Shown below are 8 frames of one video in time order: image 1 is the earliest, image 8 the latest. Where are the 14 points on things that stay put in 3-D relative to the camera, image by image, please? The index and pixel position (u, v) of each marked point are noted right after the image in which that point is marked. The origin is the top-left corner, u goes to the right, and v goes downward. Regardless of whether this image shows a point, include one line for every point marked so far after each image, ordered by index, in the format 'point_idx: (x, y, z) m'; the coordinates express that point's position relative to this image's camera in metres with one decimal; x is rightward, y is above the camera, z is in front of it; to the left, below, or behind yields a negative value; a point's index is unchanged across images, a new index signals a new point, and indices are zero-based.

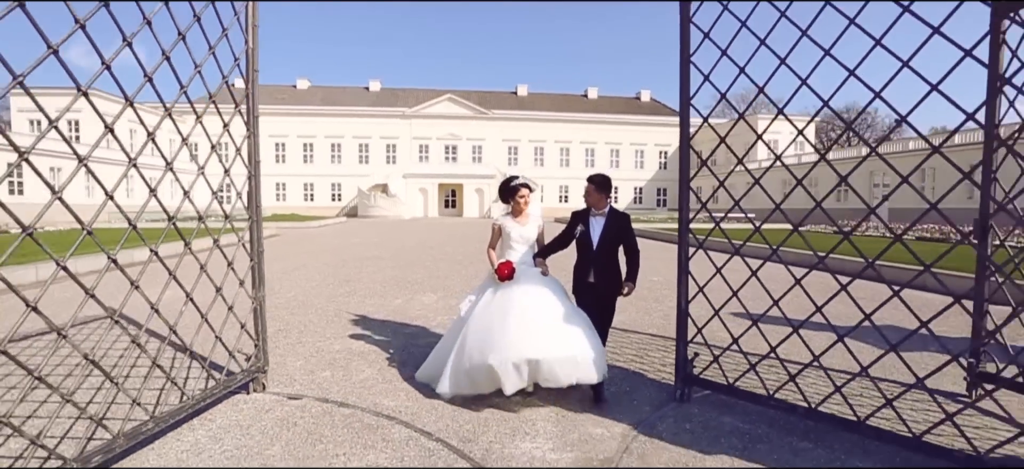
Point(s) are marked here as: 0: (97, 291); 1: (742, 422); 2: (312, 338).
0: (-6.5, -0.8, +8.1) m
1: (+1.5, -1.2, +3.3) m
2: (-2.0, -1.0, +5.2) m
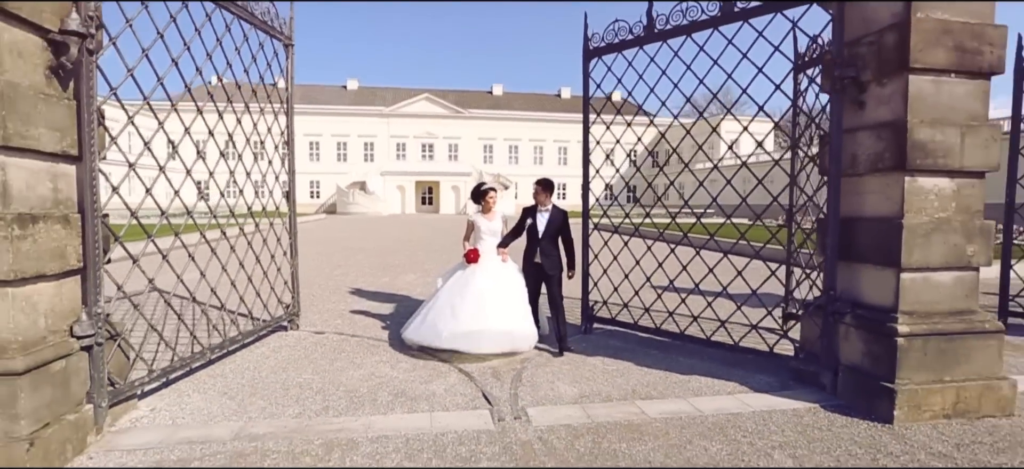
0: (-7.1, -0.7, +9.6) m
1: (+1.1, -1.0, +5.2) m
2: (-2.5, -0.9, +6.9) m
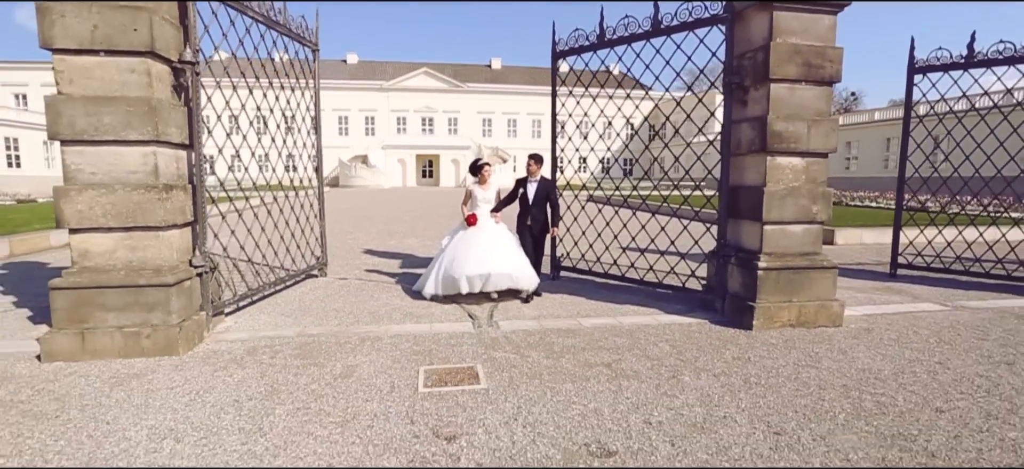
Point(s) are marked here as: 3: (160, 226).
0: (-7.3, -0.1, +11.1) m
1: (+0.9, -0.6, +6.6) m
2: (-2.7, -0.4, +8.3) m
3: (-2.6, +0.1, +3.9) m
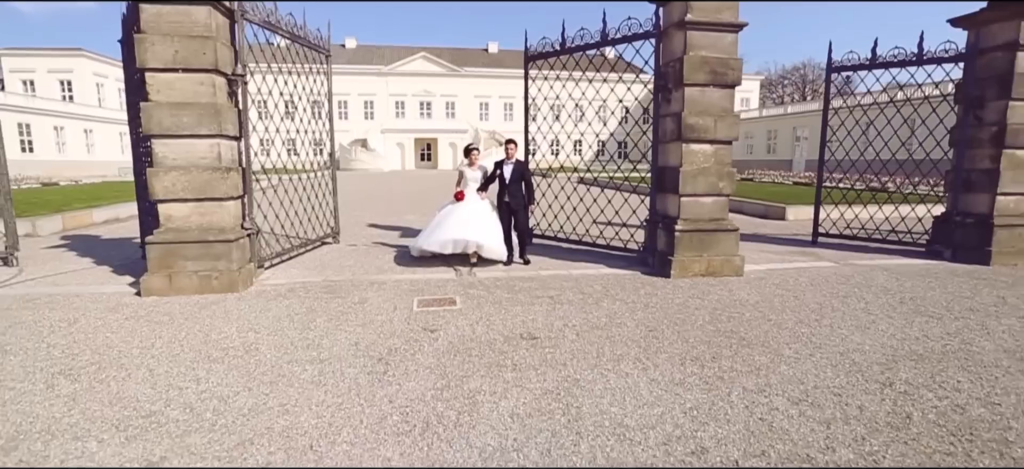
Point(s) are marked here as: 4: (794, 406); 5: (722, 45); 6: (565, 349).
0: (-7.6, +0.5, +12.5) m
1: (+0.6, -0.2, +8.1) m
2: (-3.0, +0.1, +9.7) m
3: (-2.9, +0.4, +5.3) m
4: (+1.6, -0.9, +2.9) m
5: (+2.4, +2.2, +5.9) m
6: (+0.4, -0.8, +3.7) m
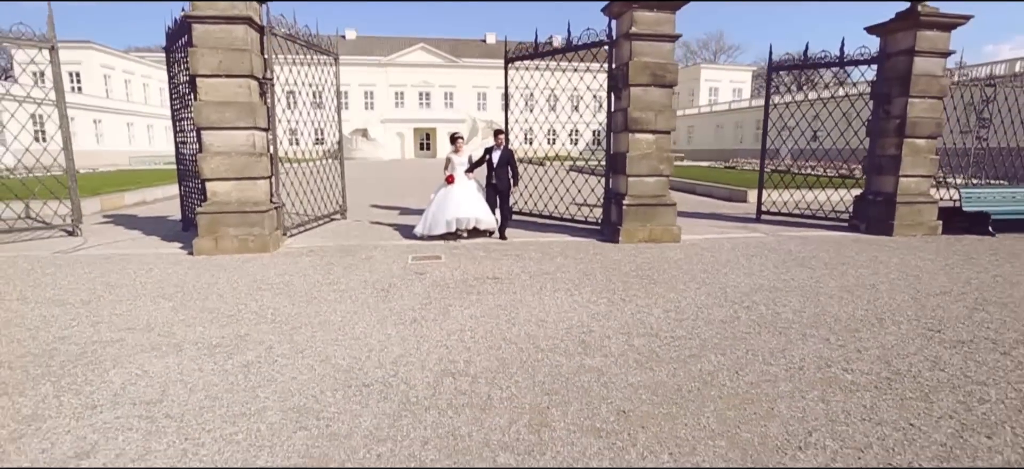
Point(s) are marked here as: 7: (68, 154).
0: (-8.0, +1.0, +13.8) m
1: (+0.2, +0.2, +9.4) m
2: (-3.3, +0.5, +11.1) m
3: (-3.3, +0.7, +6.7) m
4: (+1.3, -0.6, +4.3) m
5: (+2.1, +2.5, +7.2) m
6: (+0.1, -0.5, +5.1) m
7: (-6.5, +1.2, +7.6) m
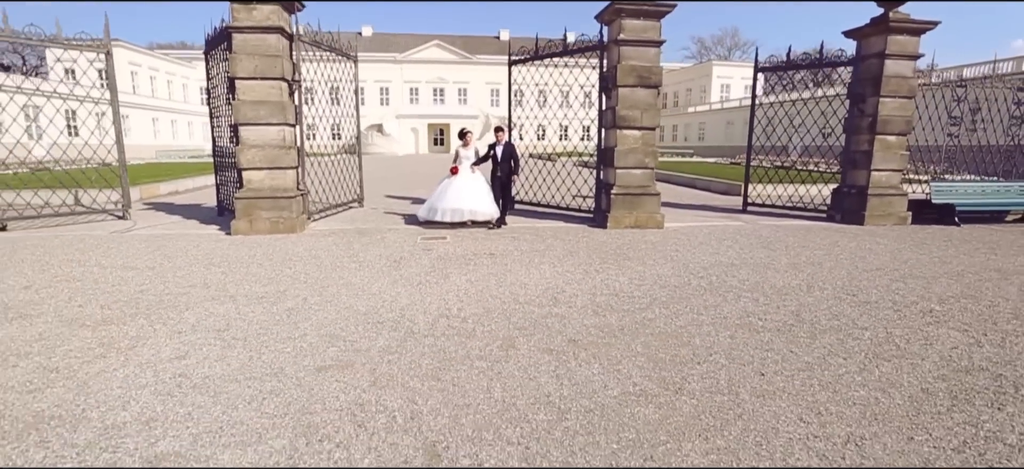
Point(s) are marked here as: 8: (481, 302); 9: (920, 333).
0: (-7.8, +1.3, +14.9) m
1: (+0.3, +0.5, +10.2) m
2: (-3.2, +0.8, +12.0) m
3: (-3.3, +1.0, +7.6) m
4: (+1.2, -0.4, +5.1) m
5: (+2.1, +2.7, +8.0) m
6: (0.0, -0.3, +5.9) m
7: (-6.5, +1.5, +8.6) m
8: (-0.2, -0.5, +4.2) m
9: (+2.8, -0.7, +3.6) m
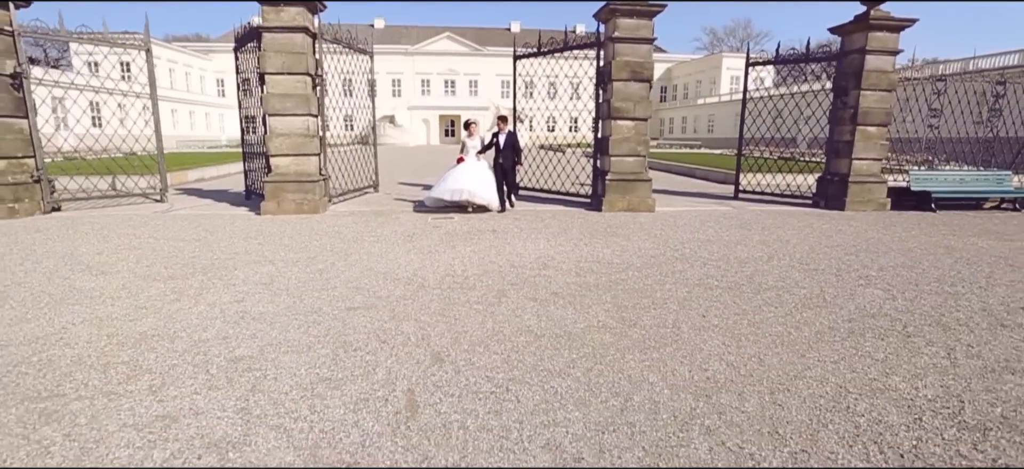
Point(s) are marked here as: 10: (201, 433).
0: (-7.6, +1.8, +15.7) m
1: (+0.4, +0.8, +11.0) m
2: (-3.1, +1.2, +12.8) m
3: (-3.3, +1.3, +8.4) m
4: (+1.1, -0.2, +5.8) m
5: (+2.1, +3.0, +8.6) m
6: (0.0, 0.0, +6.6) m
7: (-6.5, +1.8, +9.5) m
8: (-0.3, -0.3, +5.0) m
9: (+2.8, -0.5, +4.3) m
10: (-1.3, -0.8, +2.2) m
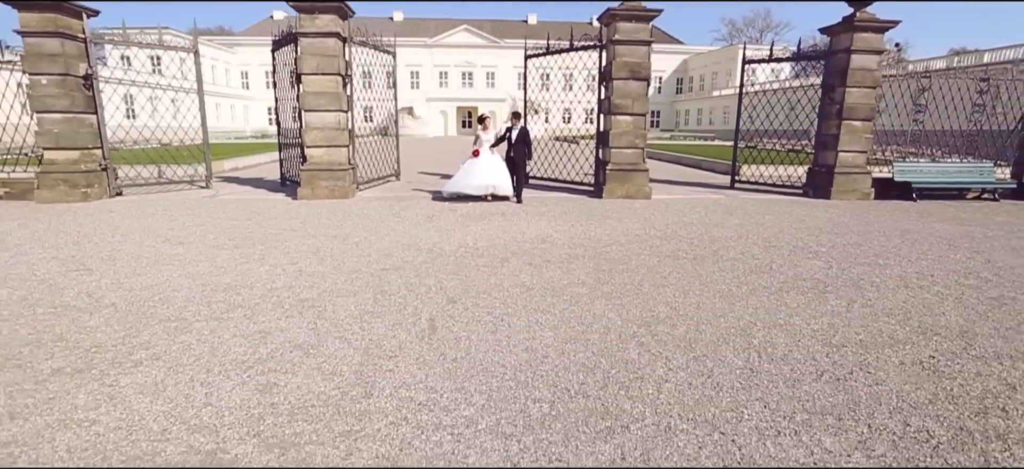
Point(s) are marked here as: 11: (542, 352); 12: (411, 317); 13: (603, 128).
0: (-7.2, +2.2, +16.9) m
1: (+0.6, +1.1, +11.9) m
2: (-2.8, +1.6, +13.8) m
3: (-3.1, +1.6, +9.4) m
4: (+1.2, +0.1, +6.7) m
5: (+2.3, +3.3, +9.5) m
6: (+0.1, +0.2, +7.6) m
7: (-6.3, +2.2, +10.6) m
8: (-0.2, -0.1, +5.9) m
9: (+2.8, -0.3, +5.2) m
10: (-1.4, -0.6, +3.2) m
11: (+0.2, -0.7, +3.0) m
12: (-0.7, -0.6, +3.5) m
13: (+1.8, +2.1, +10.1) m
